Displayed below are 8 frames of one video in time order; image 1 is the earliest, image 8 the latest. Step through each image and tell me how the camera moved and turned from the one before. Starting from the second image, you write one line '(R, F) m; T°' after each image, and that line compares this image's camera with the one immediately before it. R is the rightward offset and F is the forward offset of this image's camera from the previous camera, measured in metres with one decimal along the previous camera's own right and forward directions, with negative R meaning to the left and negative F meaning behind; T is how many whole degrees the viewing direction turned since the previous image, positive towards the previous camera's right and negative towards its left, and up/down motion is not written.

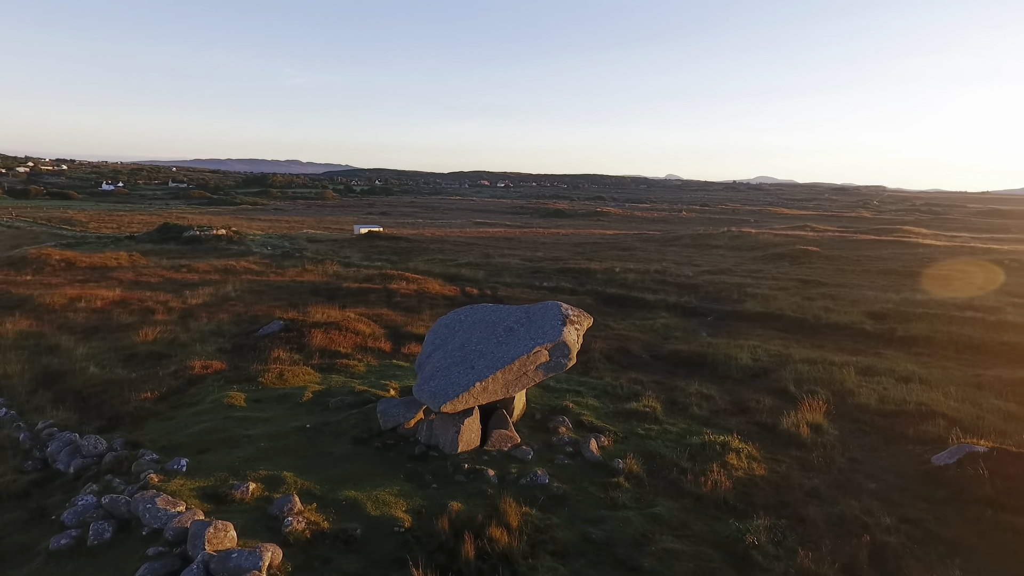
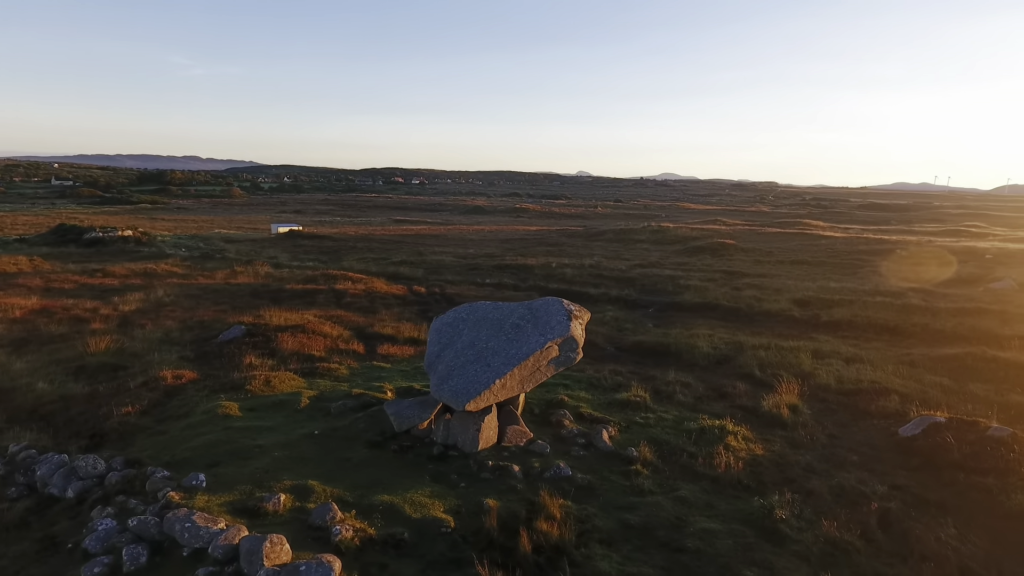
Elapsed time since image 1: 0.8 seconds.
(-1.7, 0.0) m; +8°
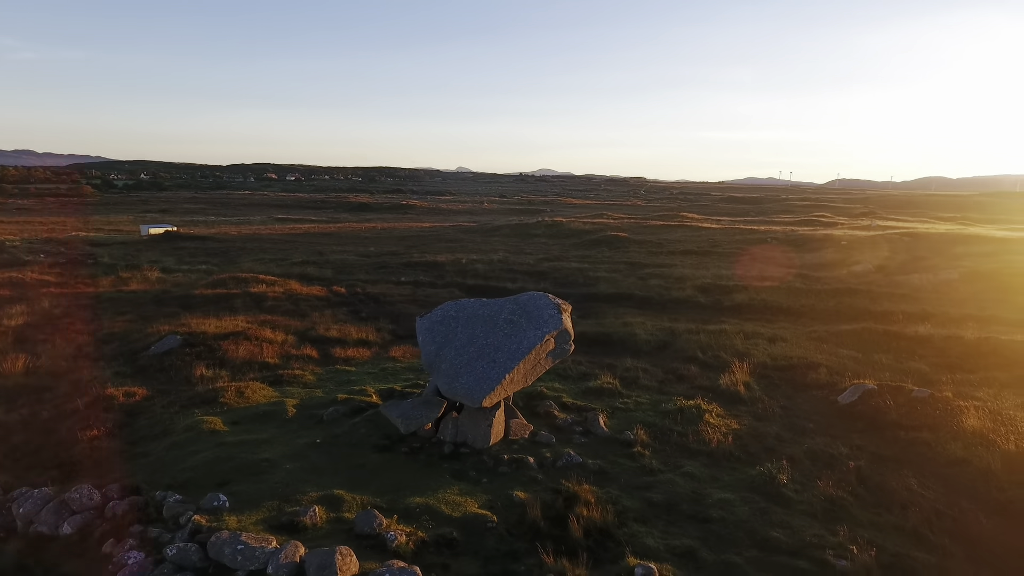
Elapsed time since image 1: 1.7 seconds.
(-2.1, 0.0) m; +11°
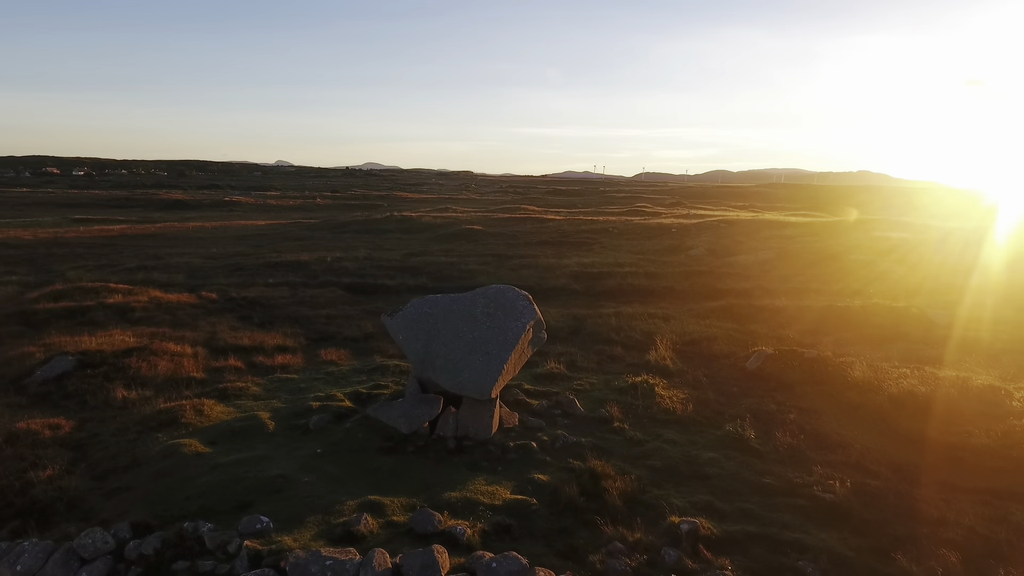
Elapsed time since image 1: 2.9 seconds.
(-2.7, 0.0) m; +15°
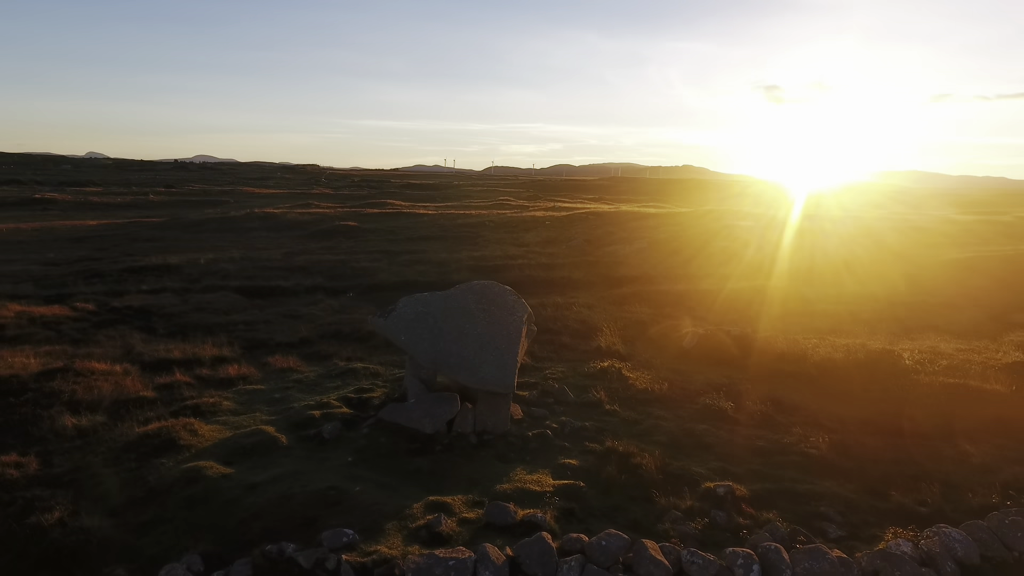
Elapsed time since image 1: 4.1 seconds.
(-2.7, 0.0) m; +13°
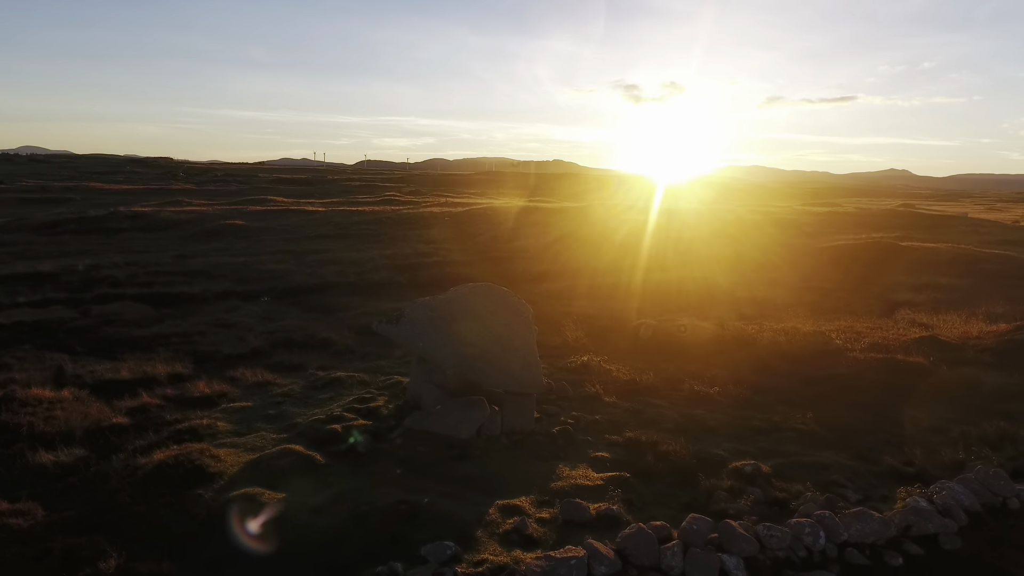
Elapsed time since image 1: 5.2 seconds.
(-2.5, +0.1) m; +11°
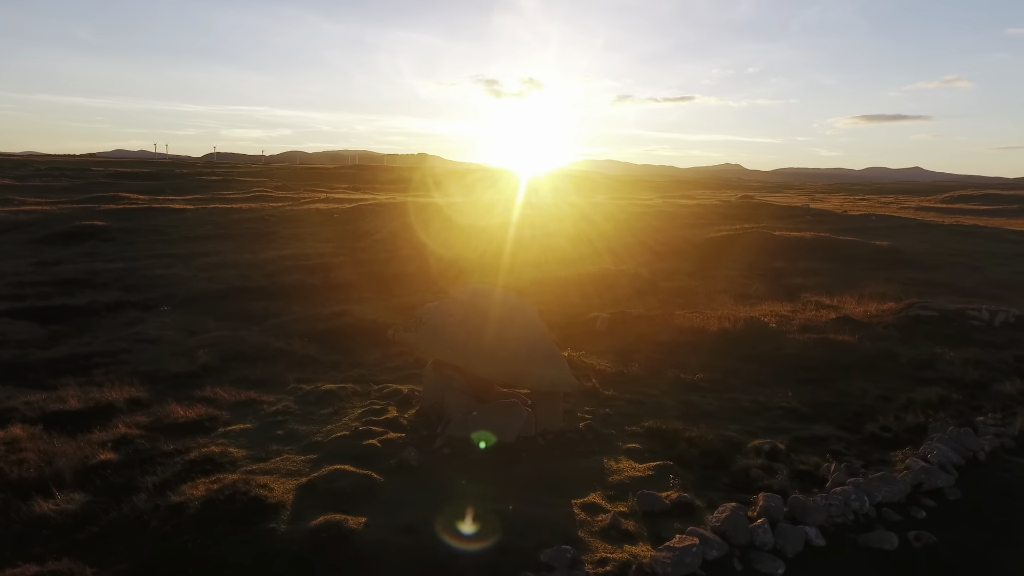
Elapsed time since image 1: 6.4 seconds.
(-2.8, +0.2) m; +12°
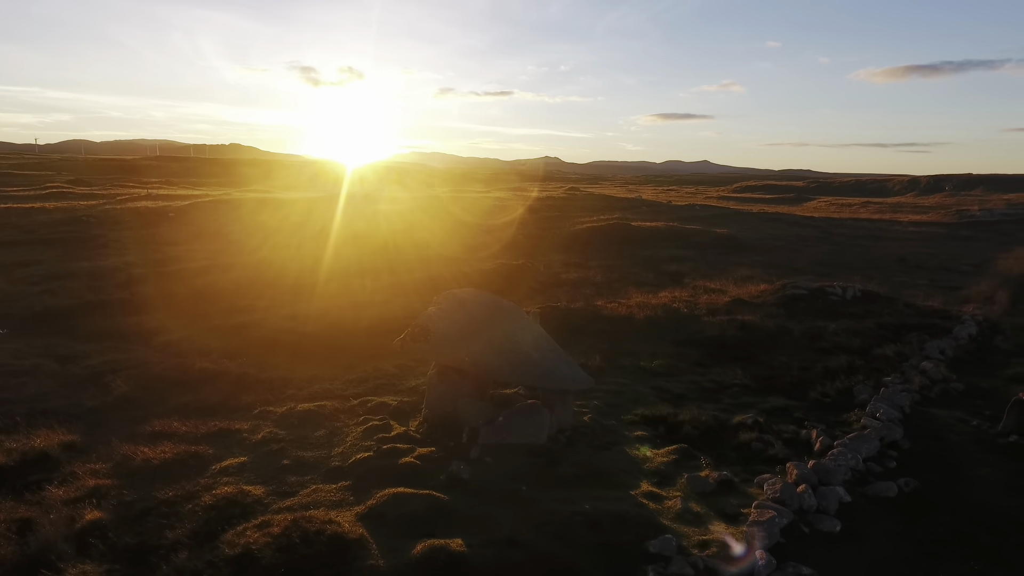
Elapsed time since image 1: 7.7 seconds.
(-3.1, +0.4) m; +15°
